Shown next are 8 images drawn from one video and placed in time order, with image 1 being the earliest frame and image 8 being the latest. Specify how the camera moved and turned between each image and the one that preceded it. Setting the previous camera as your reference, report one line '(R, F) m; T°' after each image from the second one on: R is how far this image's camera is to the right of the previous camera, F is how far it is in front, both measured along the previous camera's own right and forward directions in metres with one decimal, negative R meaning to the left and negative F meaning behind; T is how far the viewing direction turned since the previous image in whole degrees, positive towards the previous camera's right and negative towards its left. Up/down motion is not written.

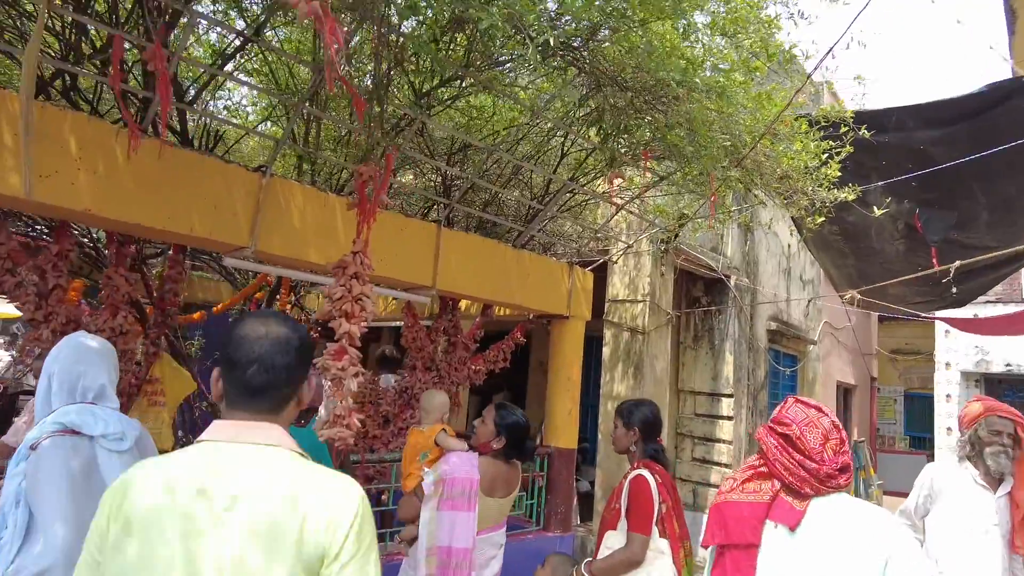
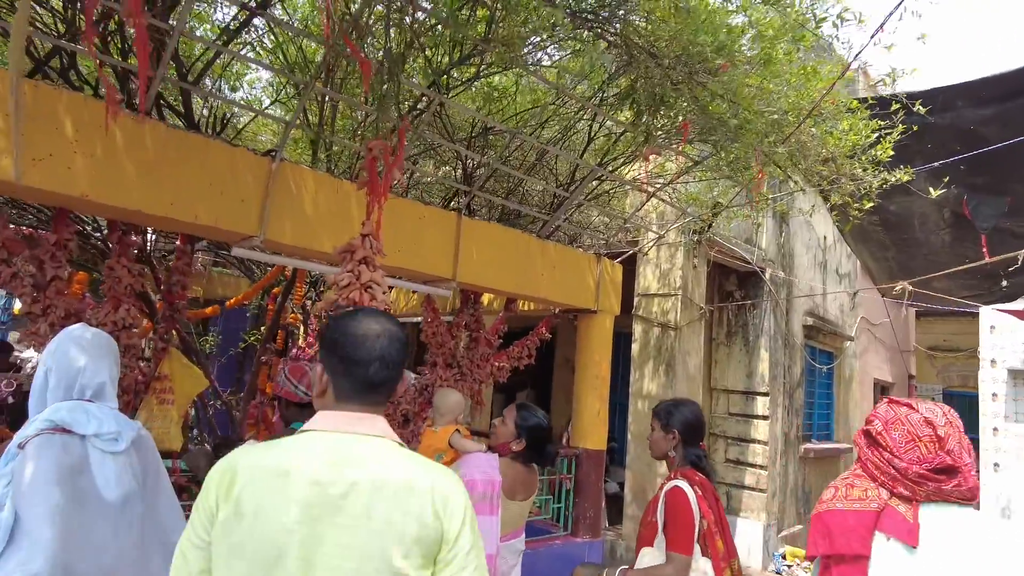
(0.0, +0.3) m; -2°
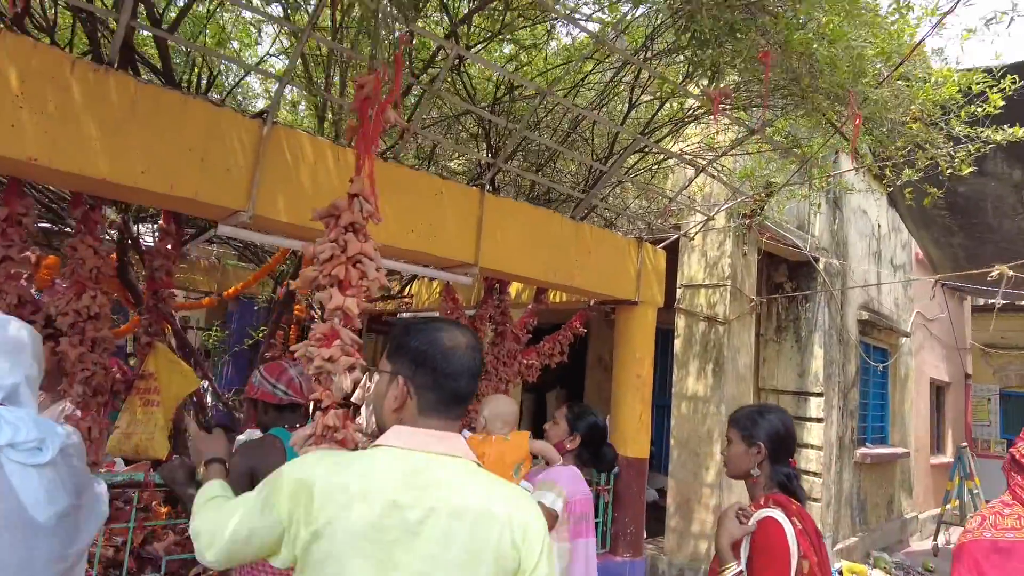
(0.0, +0.6) m; -3°
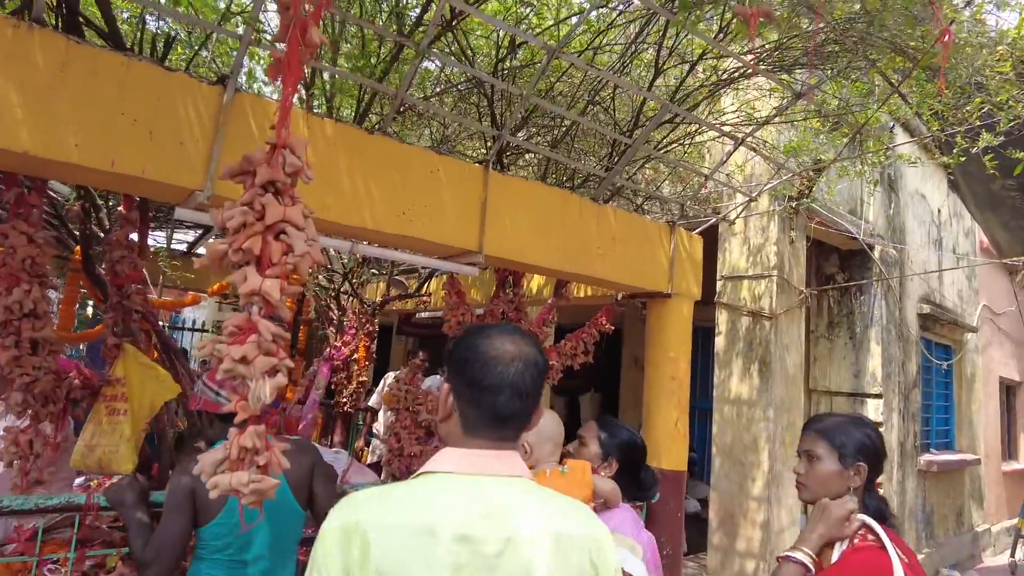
(+0.2, +0.5) m; -3°
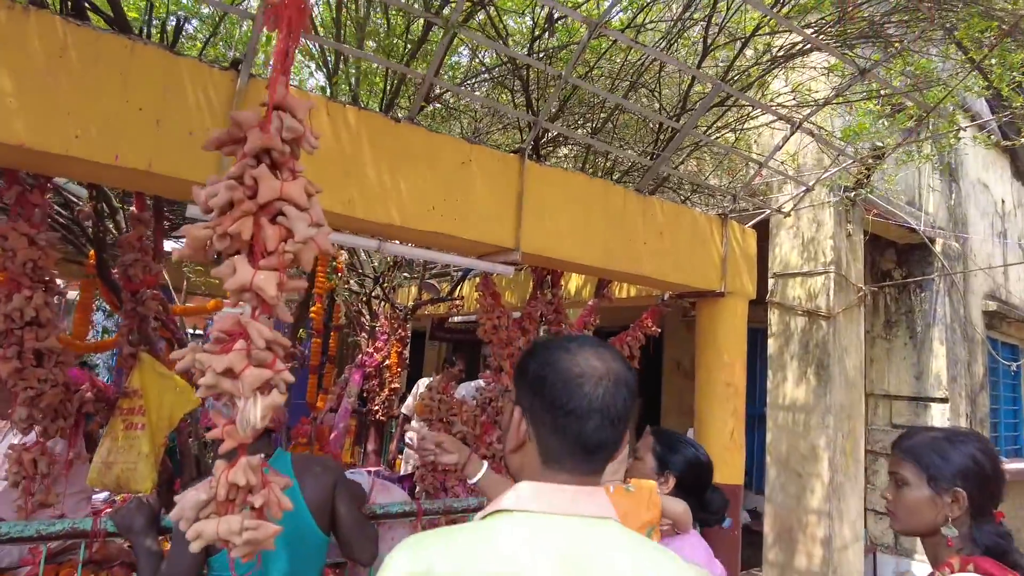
(0.0, +0.3) m; -3°
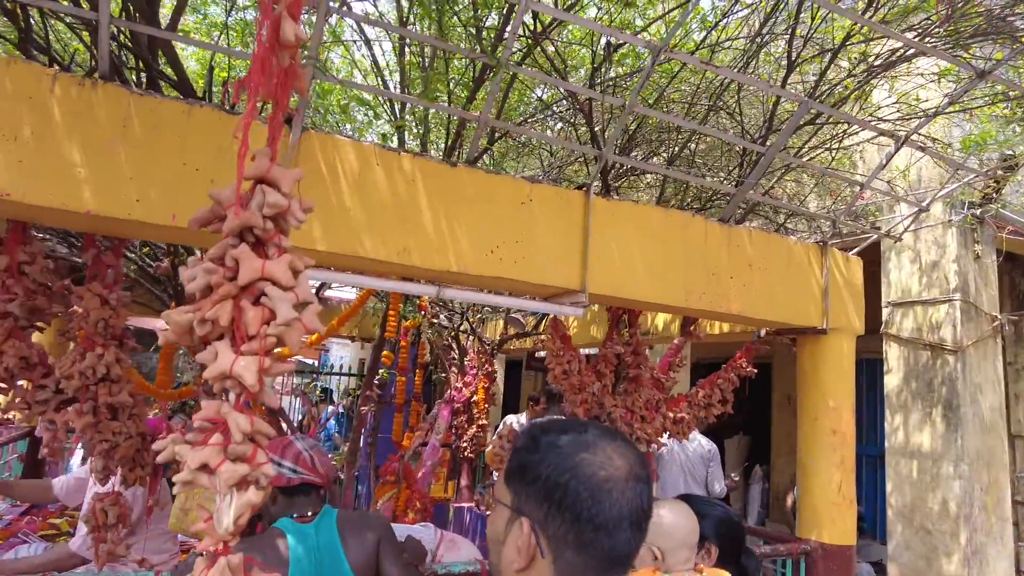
(+0.2, +0.2) m; -9°
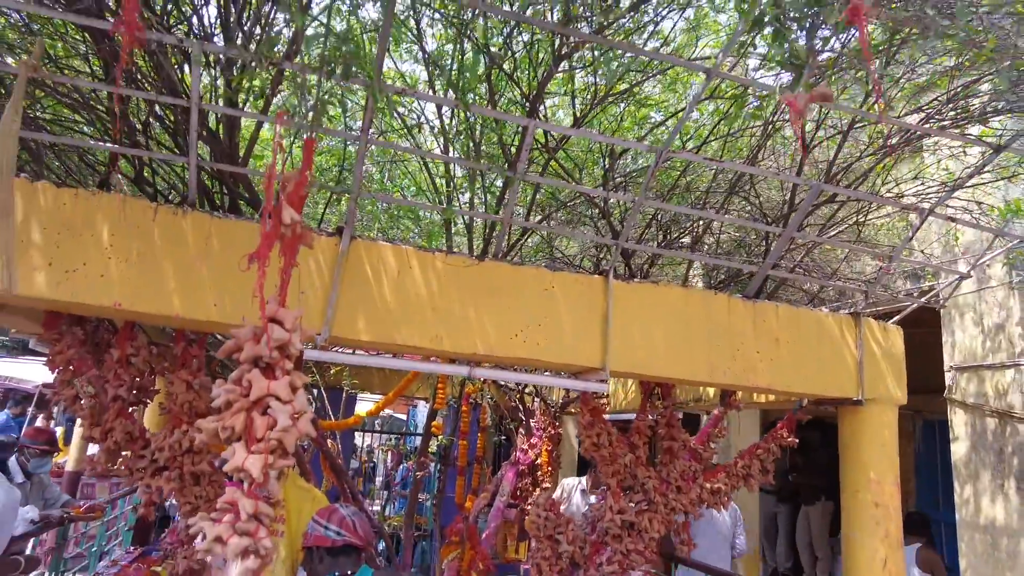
(+0.4, -0.3) m; -8°
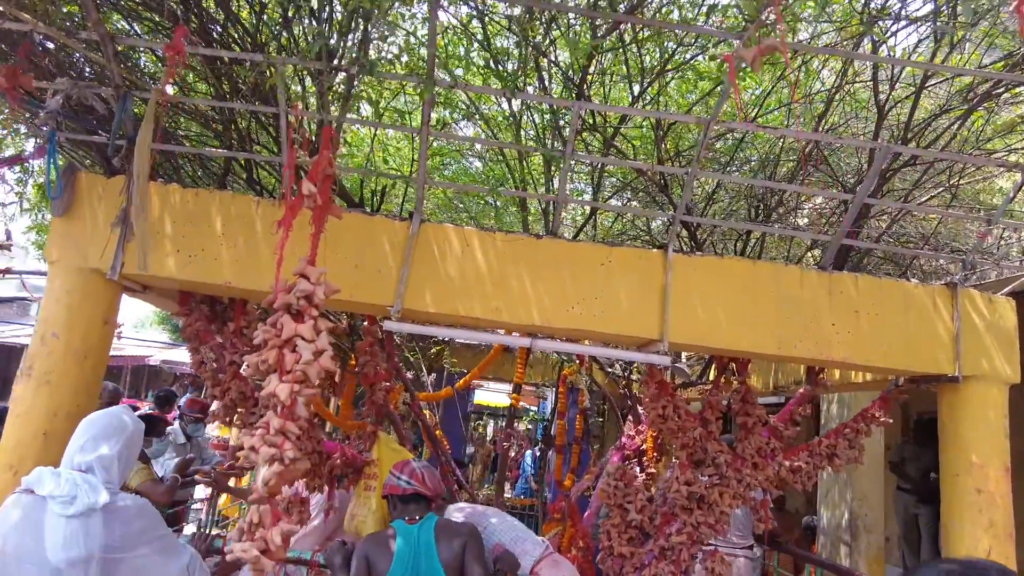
(+0.5, -0.2) m; -12°
